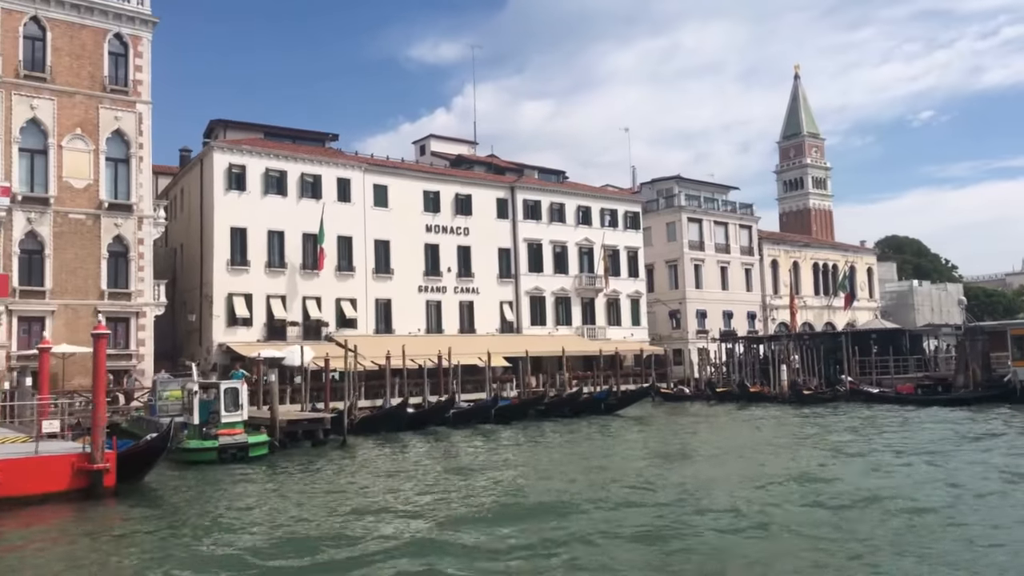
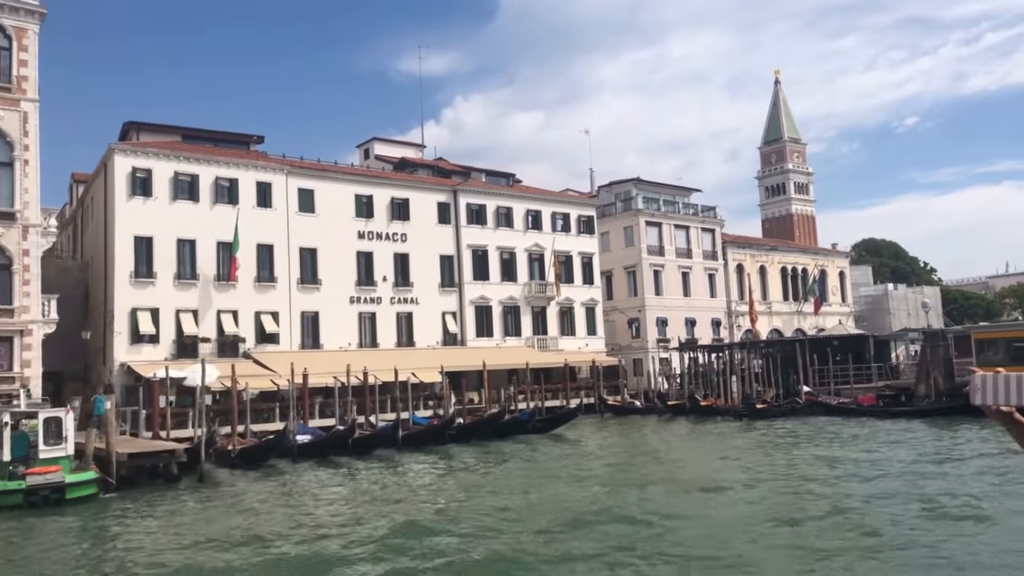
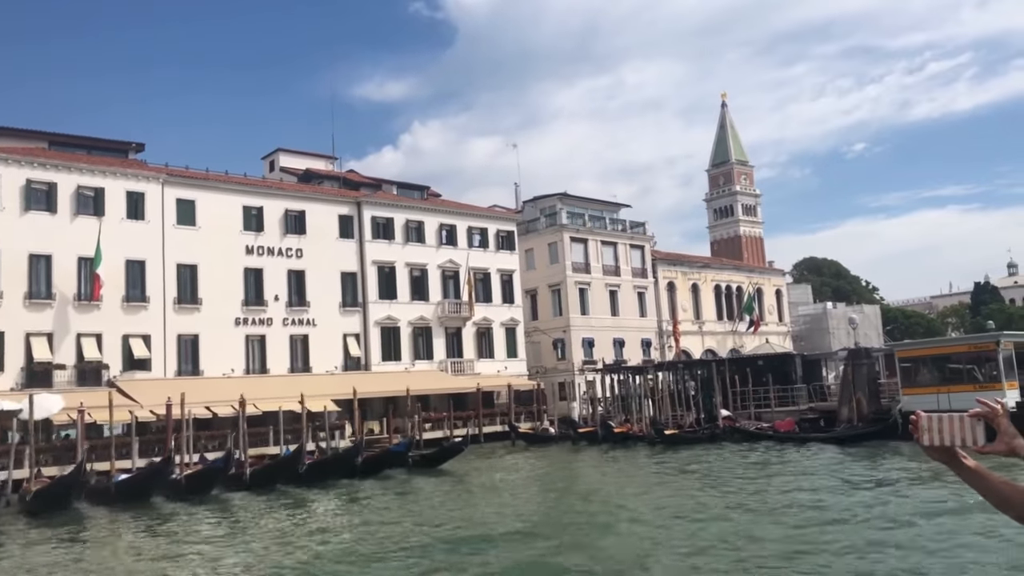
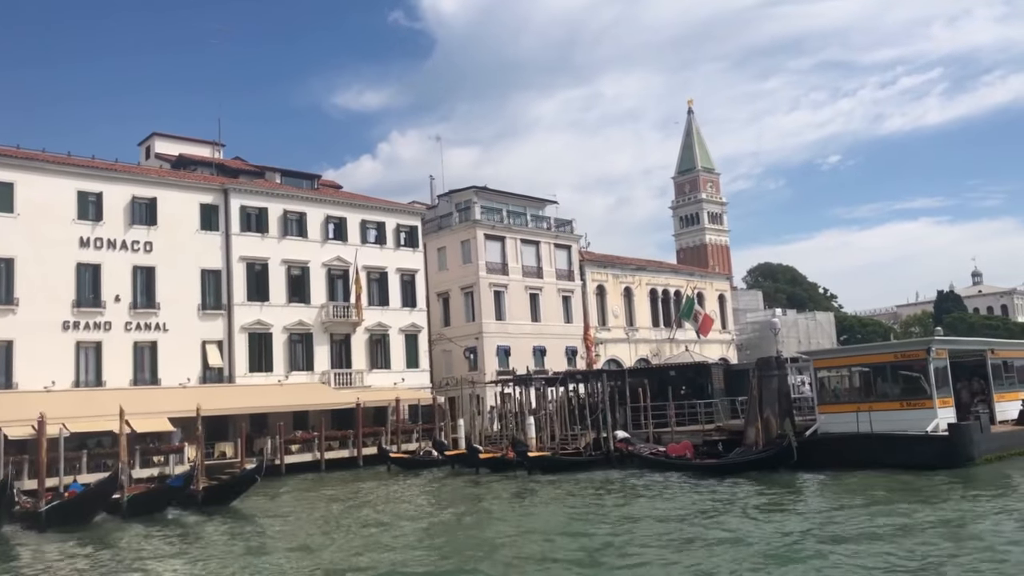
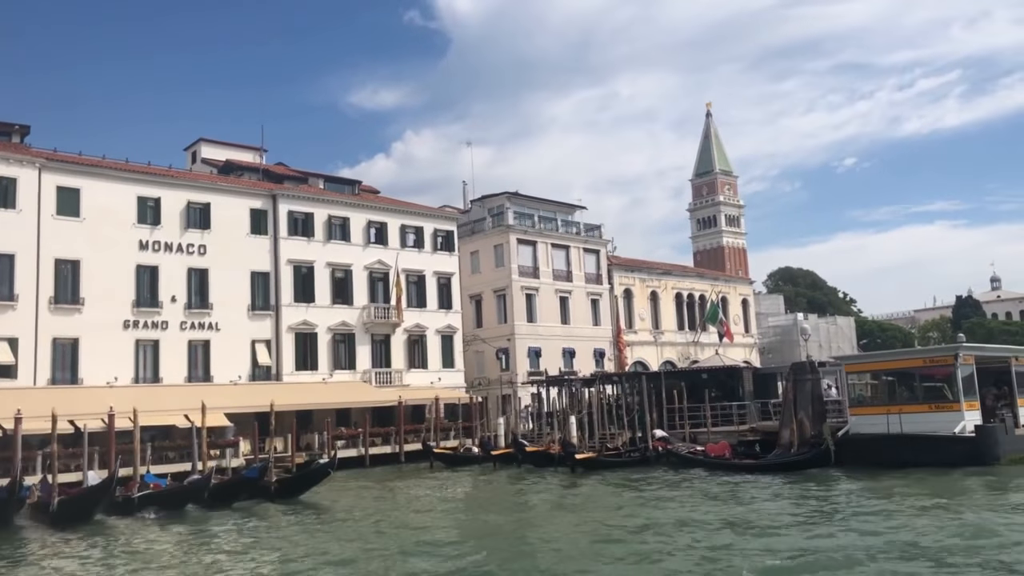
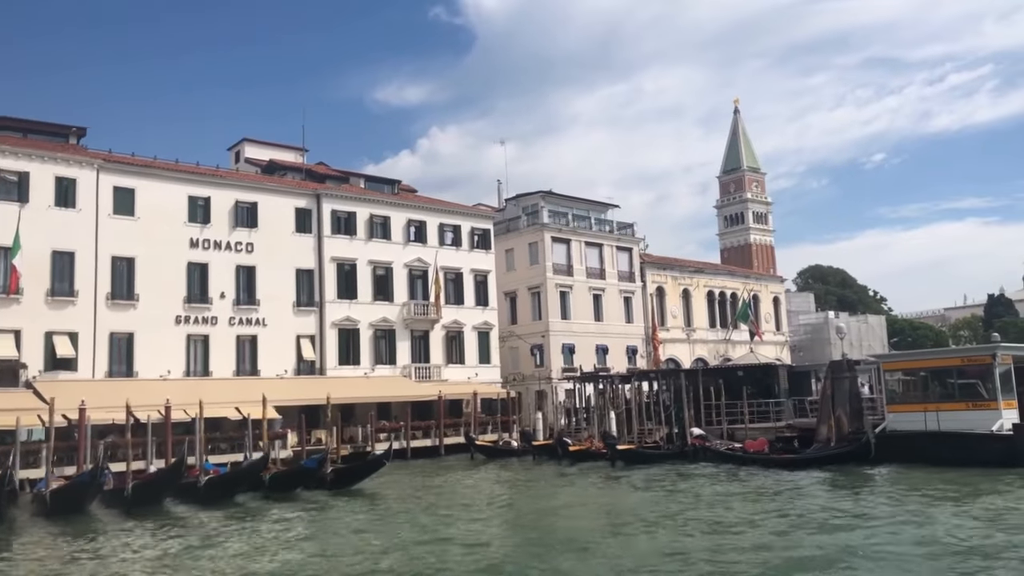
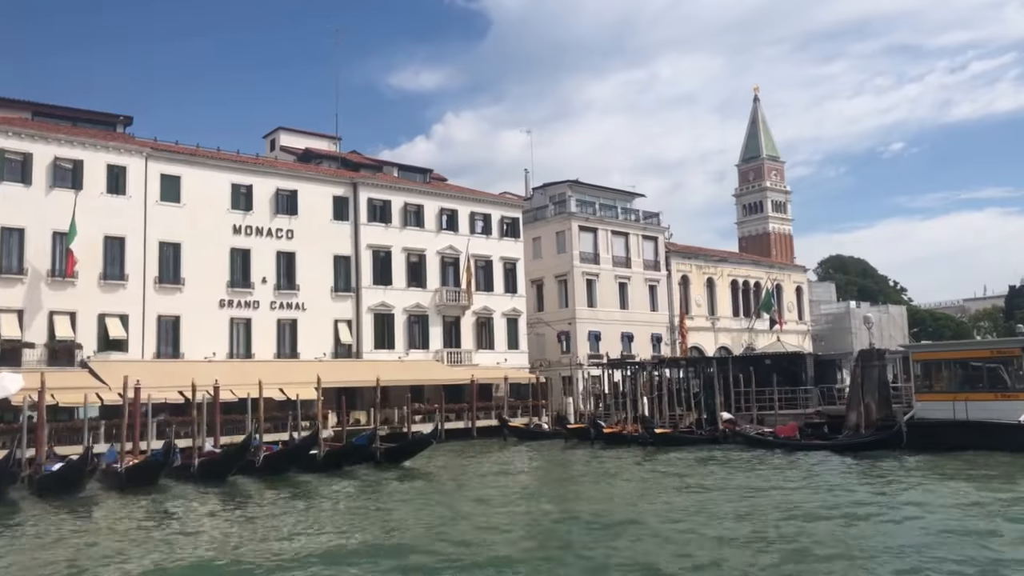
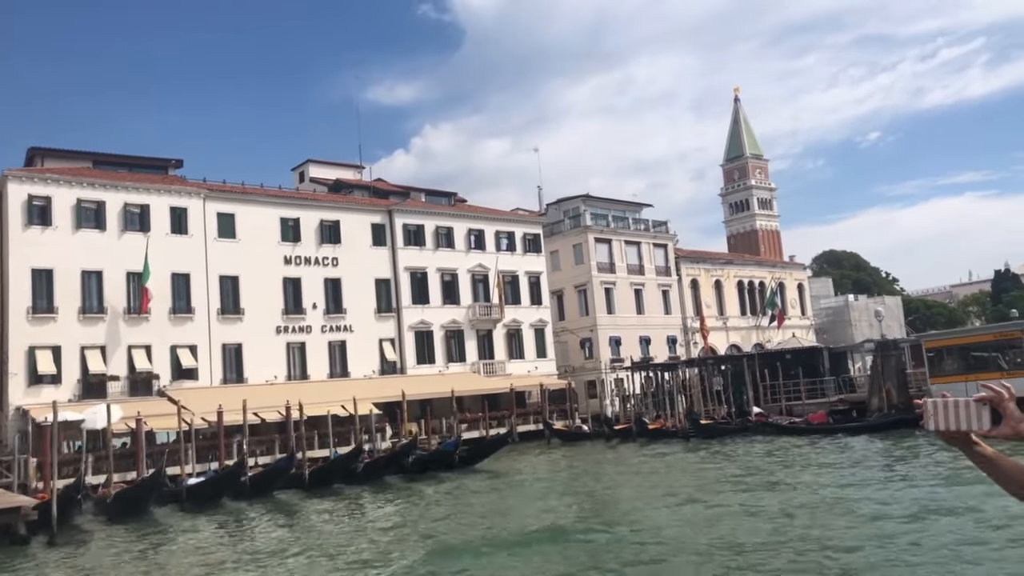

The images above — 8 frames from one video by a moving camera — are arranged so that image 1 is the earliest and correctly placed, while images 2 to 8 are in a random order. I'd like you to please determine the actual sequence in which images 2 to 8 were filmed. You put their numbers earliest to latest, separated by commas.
2, 8, 3, 7, 6, 5, 4
